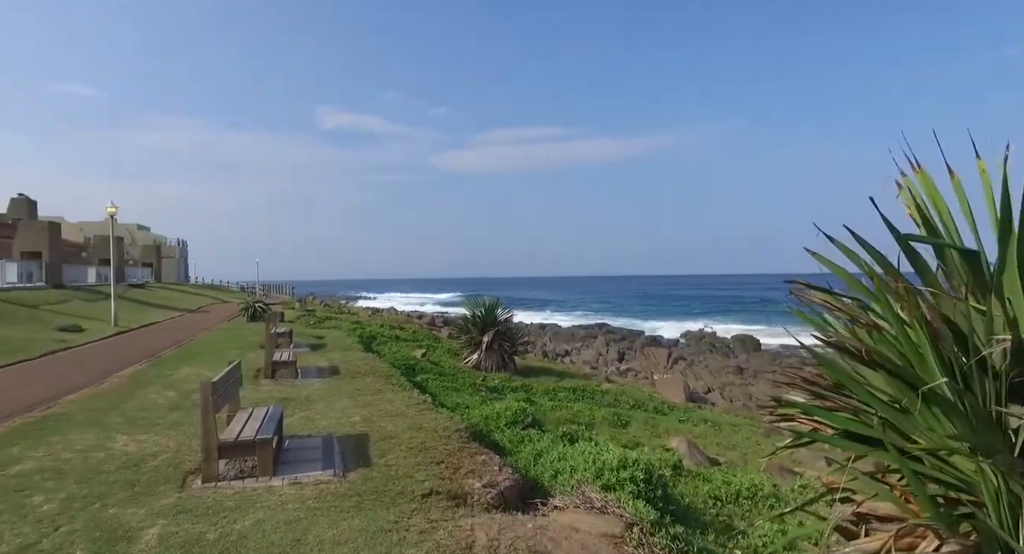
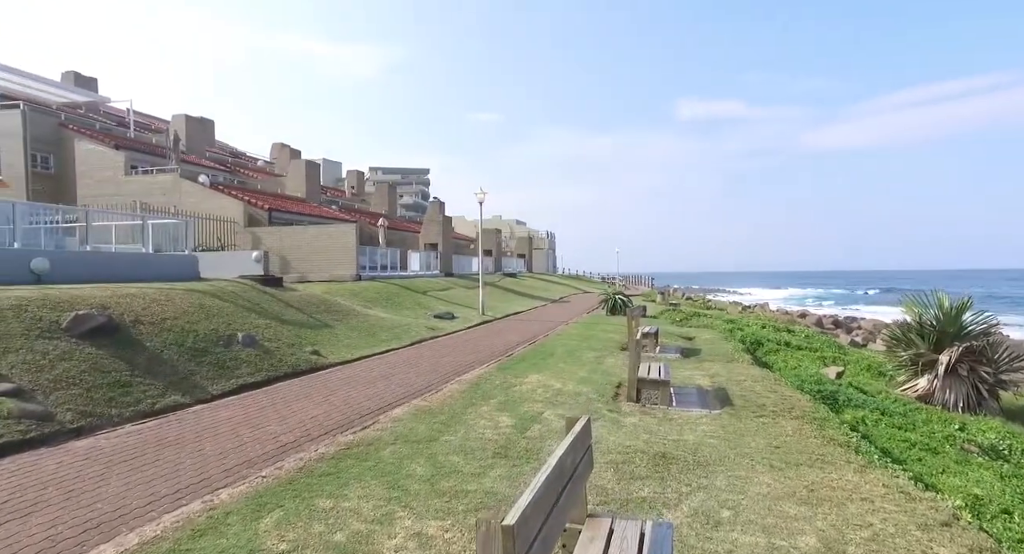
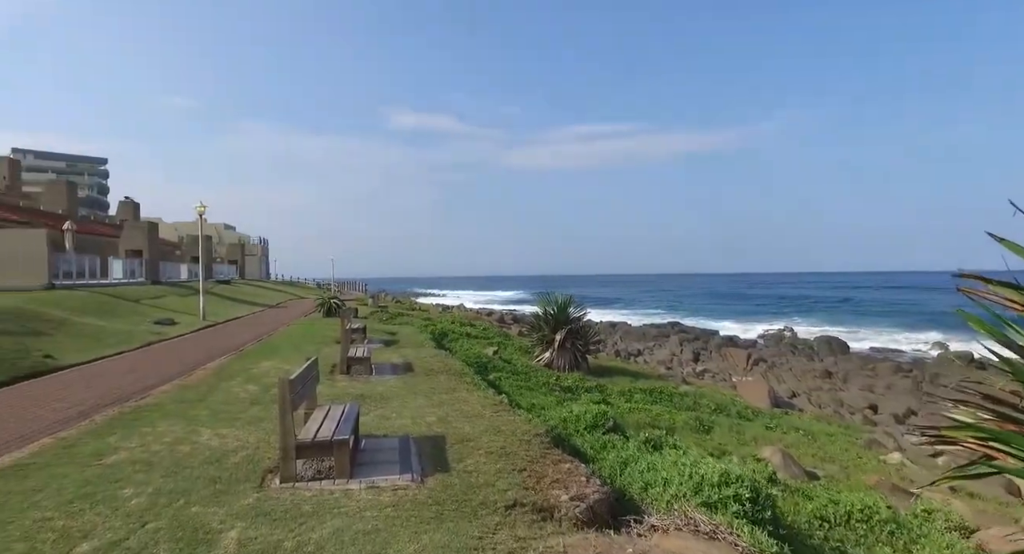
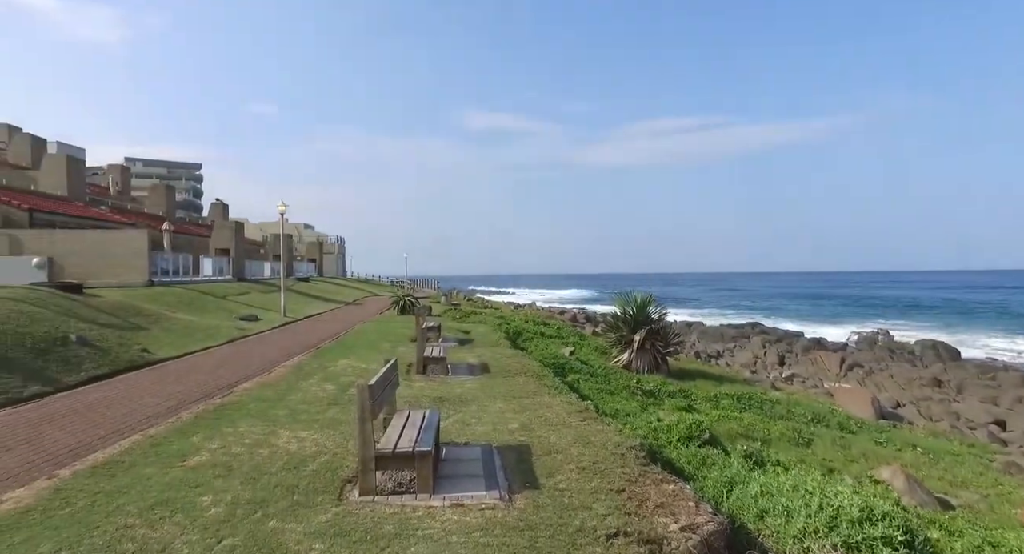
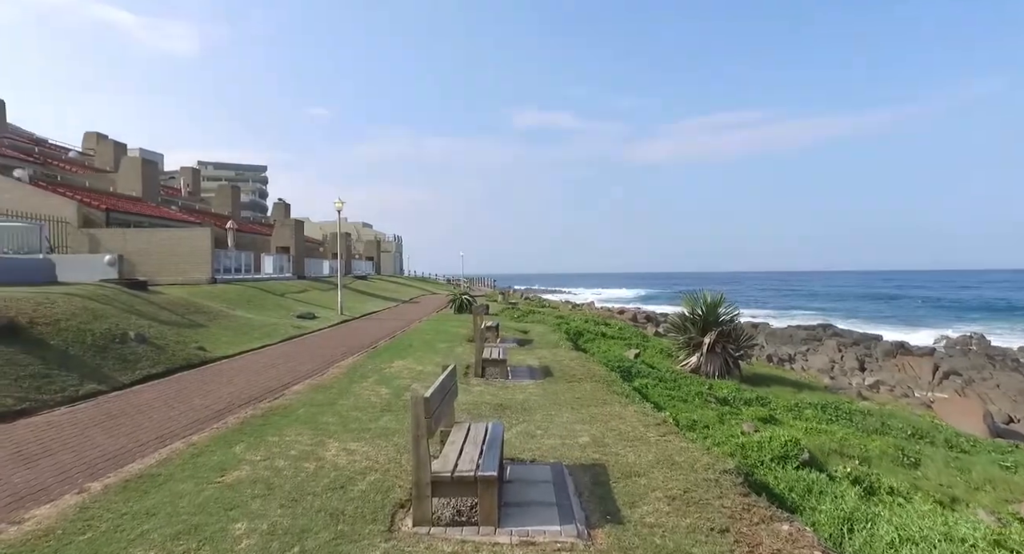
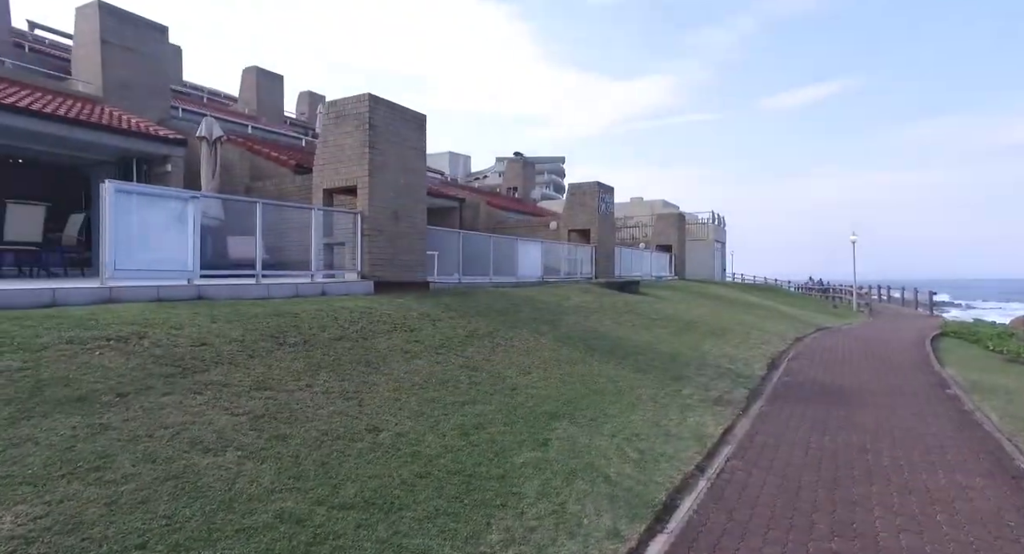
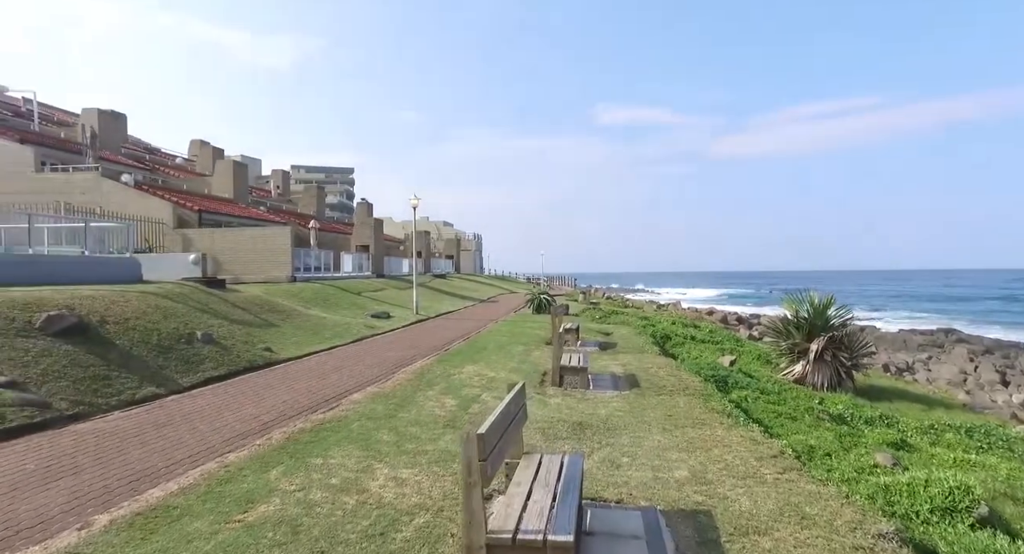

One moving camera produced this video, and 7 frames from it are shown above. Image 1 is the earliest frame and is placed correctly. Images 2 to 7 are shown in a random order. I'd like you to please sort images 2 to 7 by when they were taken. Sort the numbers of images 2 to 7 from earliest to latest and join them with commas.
3, 4, 5, 7, 2, 6
